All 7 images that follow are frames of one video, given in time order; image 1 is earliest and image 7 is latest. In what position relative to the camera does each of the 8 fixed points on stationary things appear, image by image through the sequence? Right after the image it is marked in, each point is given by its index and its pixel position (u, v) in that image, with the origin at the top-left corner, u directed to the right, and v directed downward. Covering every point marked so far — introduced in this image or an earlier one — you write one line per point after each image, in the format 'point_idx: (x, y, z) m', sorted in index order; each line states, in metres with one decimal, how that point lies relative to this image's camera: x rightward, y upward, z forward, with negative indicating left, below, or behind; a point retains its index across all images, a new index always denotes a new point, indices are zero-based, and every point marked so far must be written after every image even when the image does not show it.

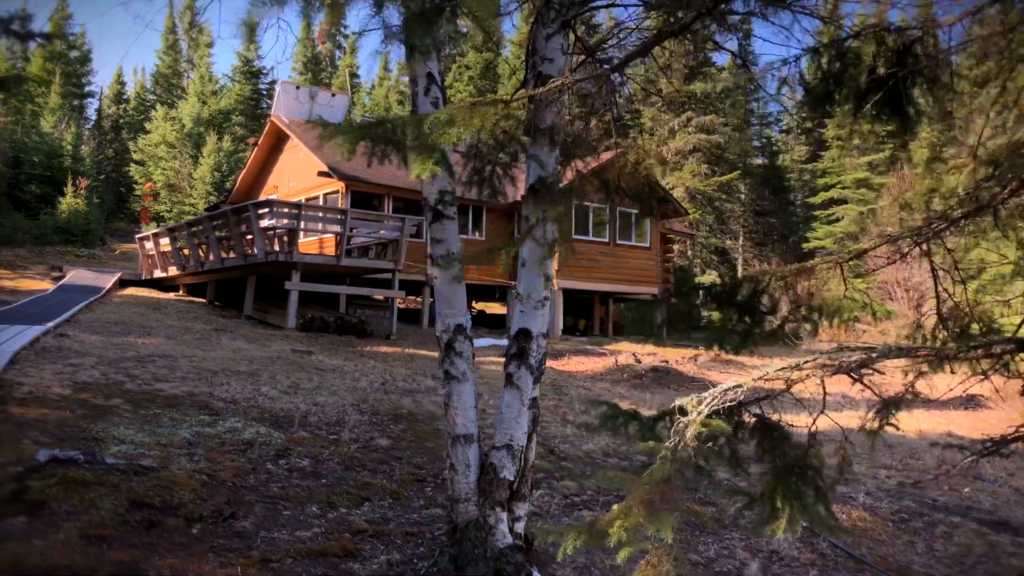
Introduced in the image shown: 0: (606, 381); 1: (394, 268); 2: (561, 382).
0: (+1.6, -1.6, +12.0) m
1: (-2.5, +0.4, +15.0) m
2: (+0.8, -1.6, +11.4) m
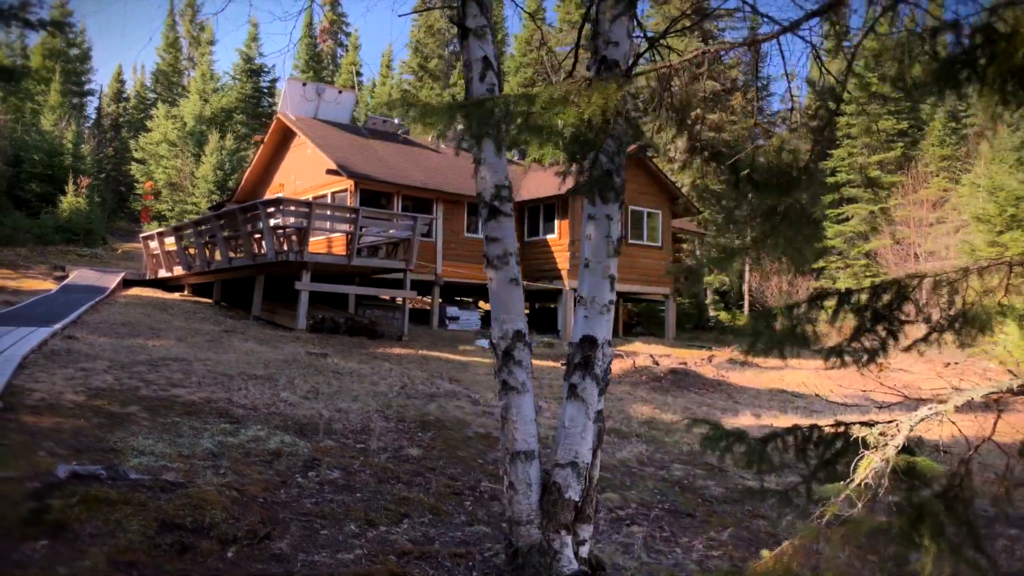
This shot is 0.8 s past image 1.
0: (+1.9, -1.6, +11.7) m
1: (-2.2, +0.4, +14.7) m
2: (+1.1, -1.6, +11.1) m
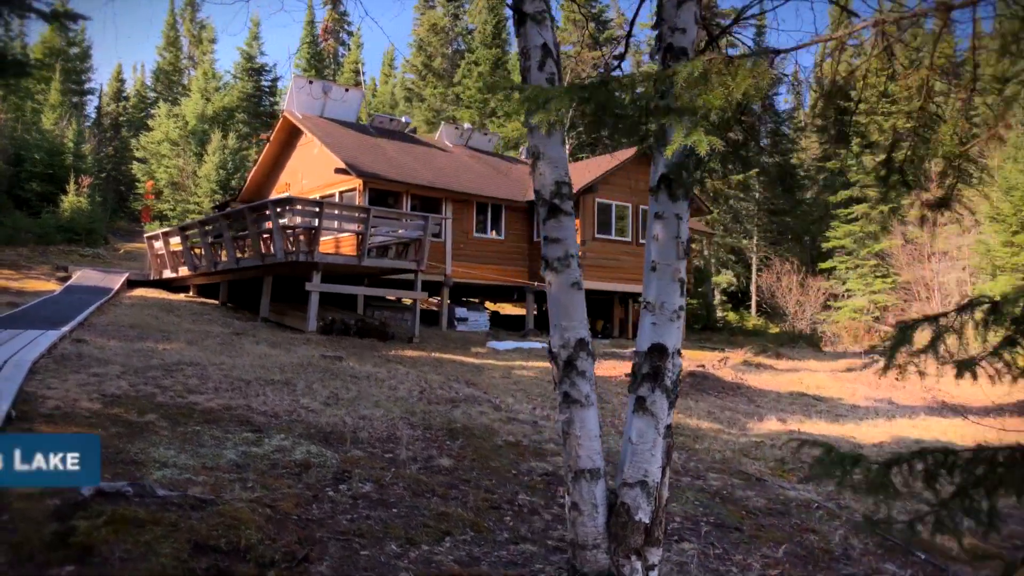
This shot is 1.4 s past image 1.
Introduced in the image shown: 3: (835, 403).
0: (+2.2, -1.6, +11.5) m
1: (-2.0, +0.4, +14.4) m
2: (+1.4, -1.6, +10.9) m
3: (+5.4, -1.9, +11.4) m
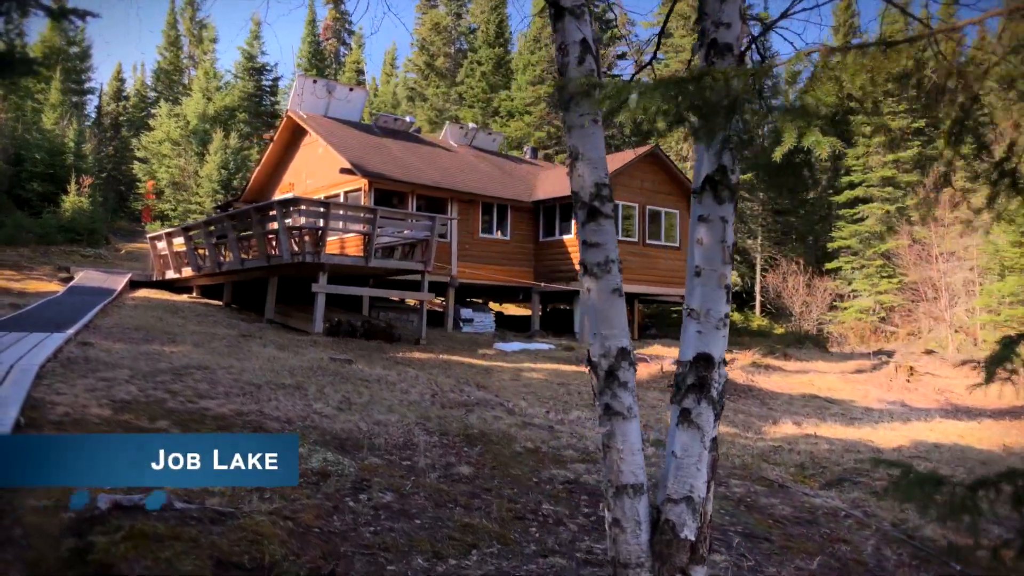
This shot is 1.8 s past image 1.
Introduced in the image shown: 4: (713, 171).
0: (+2.4, -1.7, +11.3) m
1: (-1.8, +0.4, +14.3) m
2: (+1.6, -1.7, +10.7) m
3: (+5.5, -1.9, +11.3) m
4: (+0.9, +0.5, +3.1) m
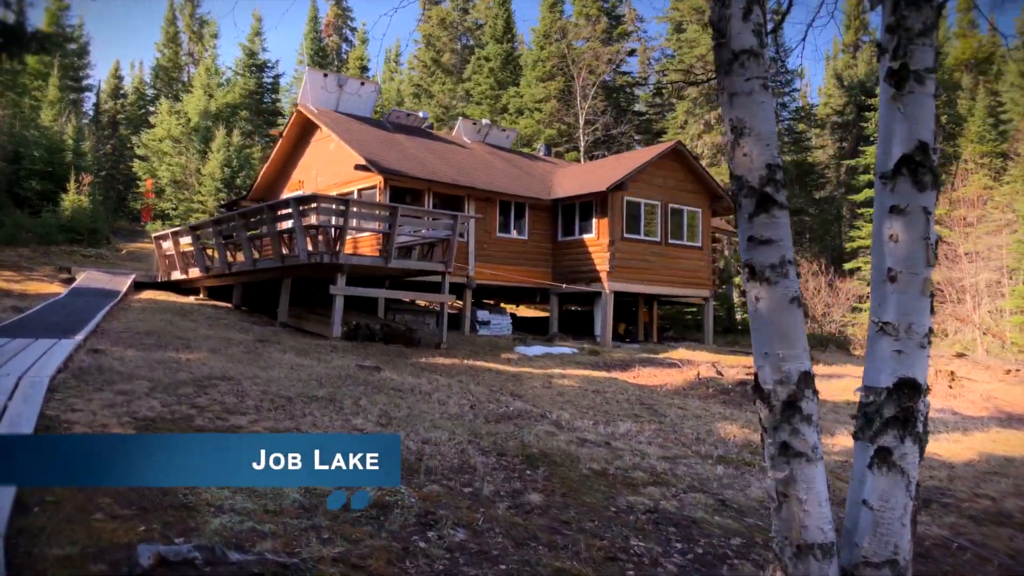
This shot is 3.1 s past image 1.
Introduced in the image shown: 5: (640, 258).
0: (+2.8, -1.7, +10.8) m
1: (-1.4, +0.4, +13.7) m
2: (+2.1, -1.7, +10.1) m
3: (+6.0, -2.0, +10.7) m
4: (+1.4, +0.5, +2.5) m
5: (+3.2, +0.8, +17.2) m
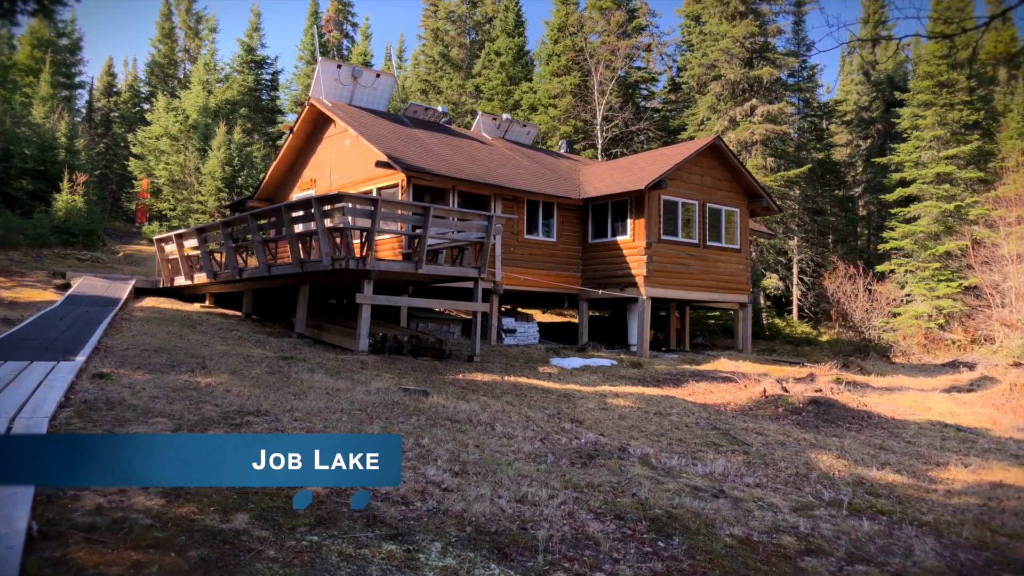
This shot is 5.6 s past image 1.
0: (+3.6, -1.8, +9.7) m
1: (-0.7, +0.2, +12.5) m
2: (+2.8, -1.8, +9.0) m
3: (+6.7, -2.1, +9.7) m
4: (+2.2, +0.4, +1.4) m
5: (+3.9, +0.6, +16.1) m
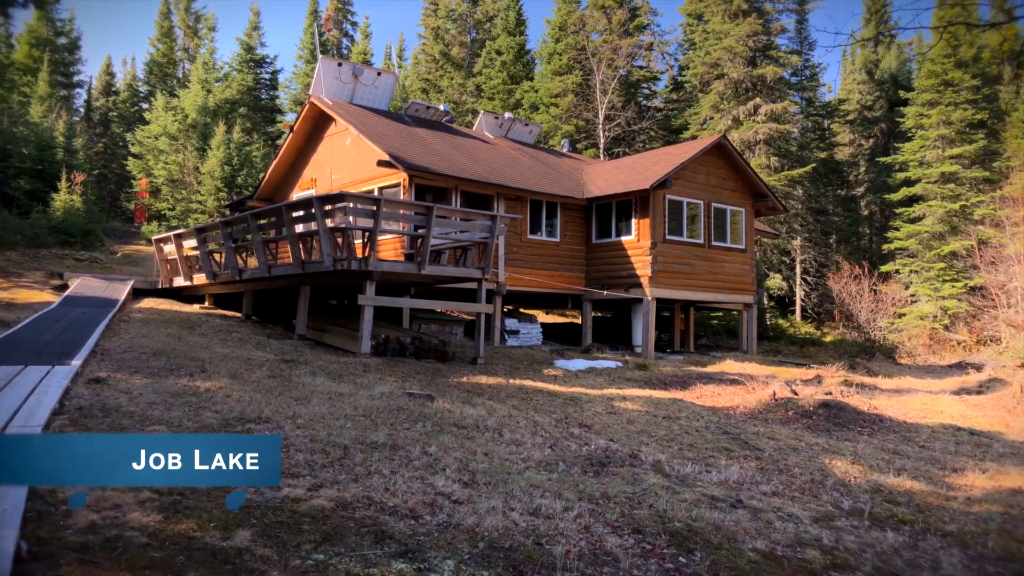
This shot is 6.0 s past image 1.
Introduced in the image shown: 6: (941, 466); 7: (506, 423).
0: (+3.7, -1.8, +9.5) m
1: (-0.6, +0.2, +12.3) m
2: (+2.9, -1.8, +8.8) m
3: (+6.8, -2.1, +9.5) m
4: (+2.3, +0.3, +1.2) m
5: (+3.9, +0.6, +15.9) m
6: (+5.0, -2.1, +8.1) m
7: (-0.1, -1.4, +7.3) m
